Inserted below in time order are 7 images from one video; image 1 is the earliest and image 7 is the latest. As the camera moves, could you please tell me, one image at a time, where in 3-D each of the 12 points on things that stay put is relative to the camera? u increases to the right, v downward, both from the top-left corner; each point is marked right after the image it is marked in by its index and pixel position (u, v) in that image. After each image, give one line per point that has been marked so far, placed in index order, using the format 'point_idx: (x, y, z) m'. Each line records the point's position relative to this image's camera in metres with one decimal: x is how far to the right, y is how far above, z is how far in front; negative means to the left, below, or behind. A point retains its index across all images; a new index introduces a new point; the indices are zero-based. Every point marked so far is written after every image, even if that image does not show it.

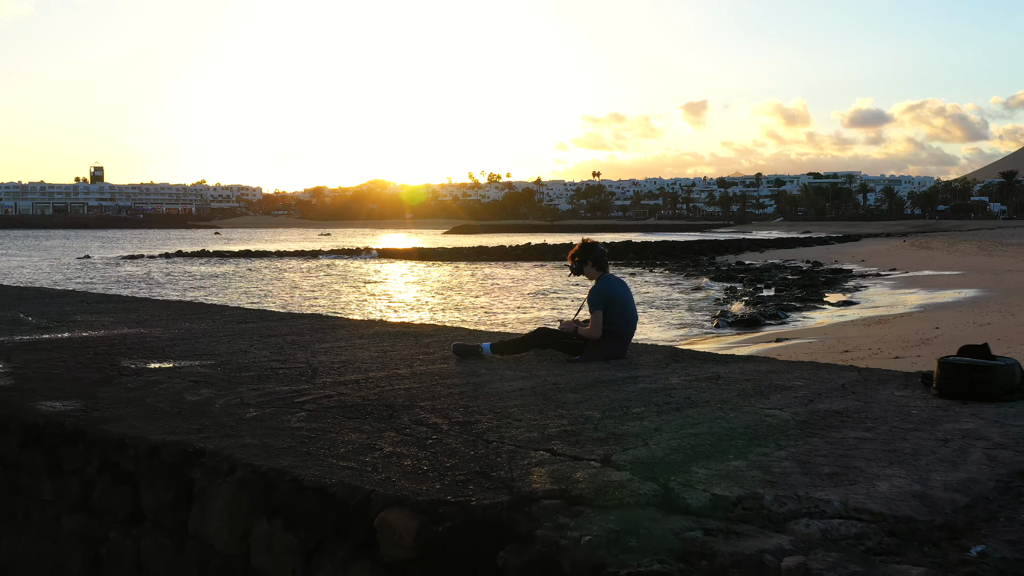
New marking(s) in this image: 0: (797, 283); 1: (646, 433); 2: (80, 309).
0: (+6.8, +0.1, +18.5) m
1: (+0.3, -0.3, +1.7) m
2: (-2.1, -0.1, +3.9) m
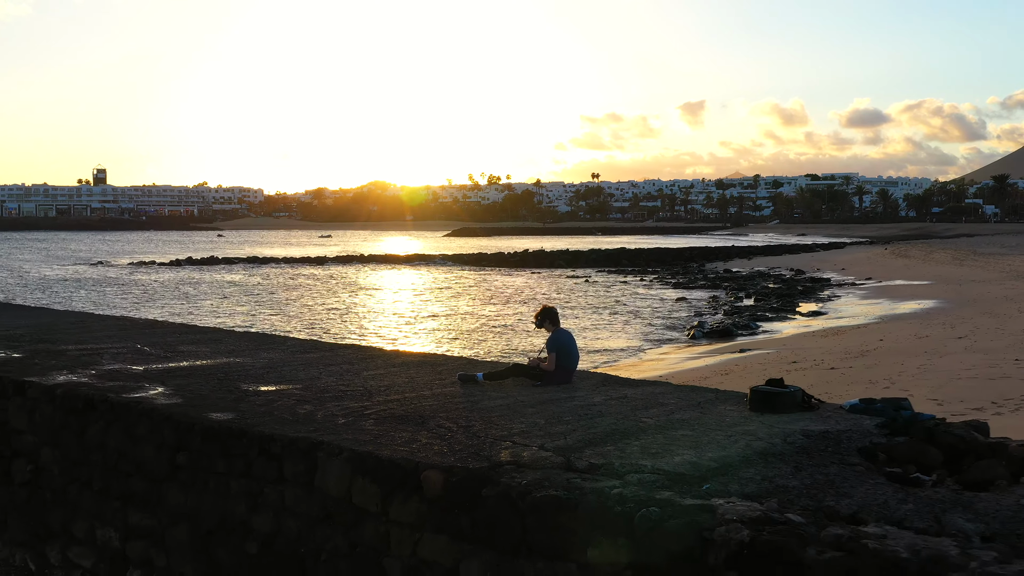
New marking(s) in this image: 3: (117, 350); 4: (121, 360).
0: (+6.7, -0.1, +19.8) m
1: (+0.2, -0.6, +3.0) m
2: (-2.2, -0.4, +5.2) m
3: (-2.5, -0.4, +4.8) m
4: (-2.3, -0.4, +4.5) m
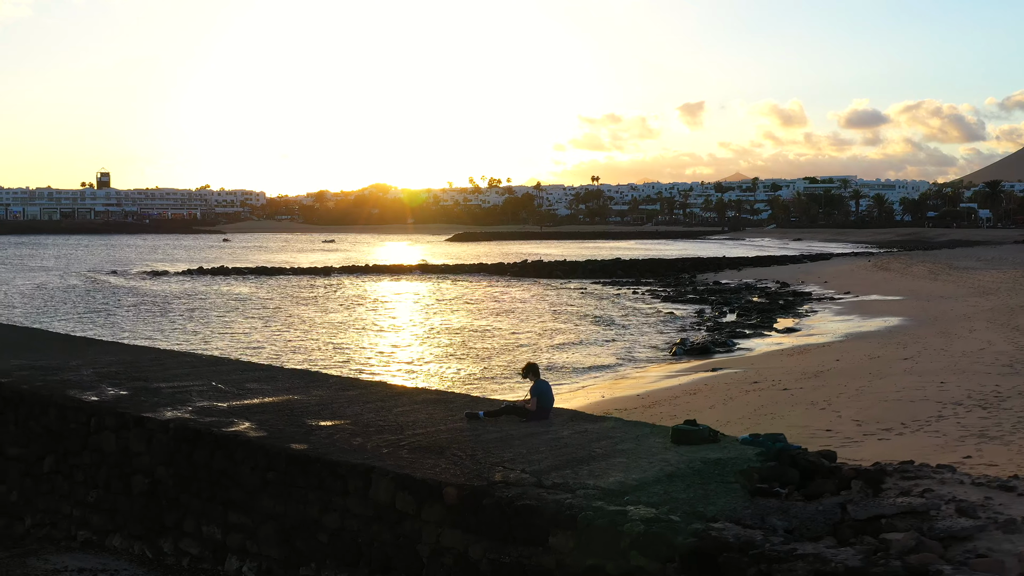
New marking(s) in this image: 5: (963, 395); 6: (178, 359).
0: (+6.7, -0.6, +21.1) m
1: (+0.2, -1.0, +4.3) m
2: (-2.2, -0.8, +6.5) m
3: (-2.5, -0.8, +6.2) m
4: (-2.3, -0.8, +5.8) m
5: (+5.1, -1.2, +8.7) m
6: (-3.2, -0.7, +7.4) m
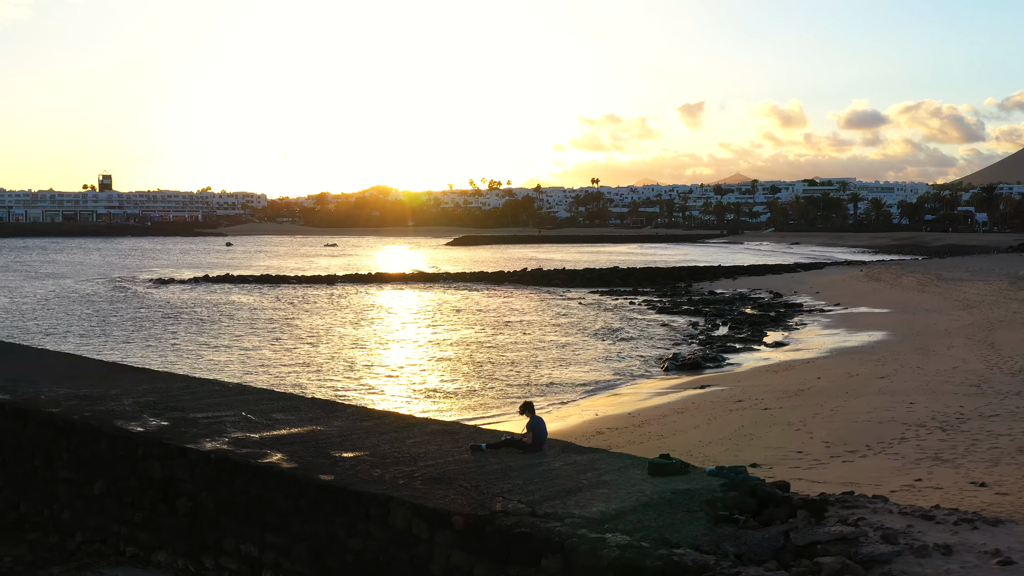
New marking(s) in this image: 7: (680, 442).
0: (+6.7, -0.9, +21.9) m
1: (+0.2, -1.3, +5.1) m
2: (-2.3, -1.1, +7.3) m
3: (-2.5, -1.2, +6.9) m
4: (-2.3, -1.2, +6.6) m
5: (+5.1, -1.6, +9.4) m
6: (-3.2, -1.1, +8.1) m
7: (+2.0, -1.8, +9.1) m
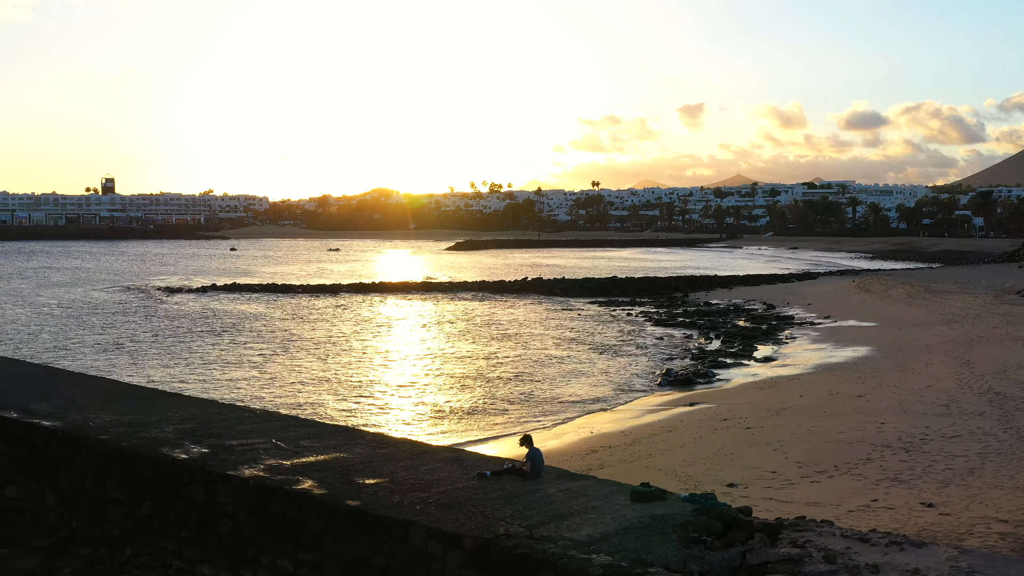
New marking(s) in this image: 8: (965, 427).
0: (+6.7, -1.4, +22.7) m
1: (+0.2, -1.7, +5.9) m
2: (-2.2, -1.5, +8.1) m
3: (-2.5, -1.6, +7.7) m
4: (-2.3, -1.6, +7.4) m
5: (+5.1, -2.0, +10.3) m
6: (-3.2, -1.5, +9.0) m
7: (+2.0, -2.2, +9.9) m
8: (+6.2, -1.9, +10.6) m
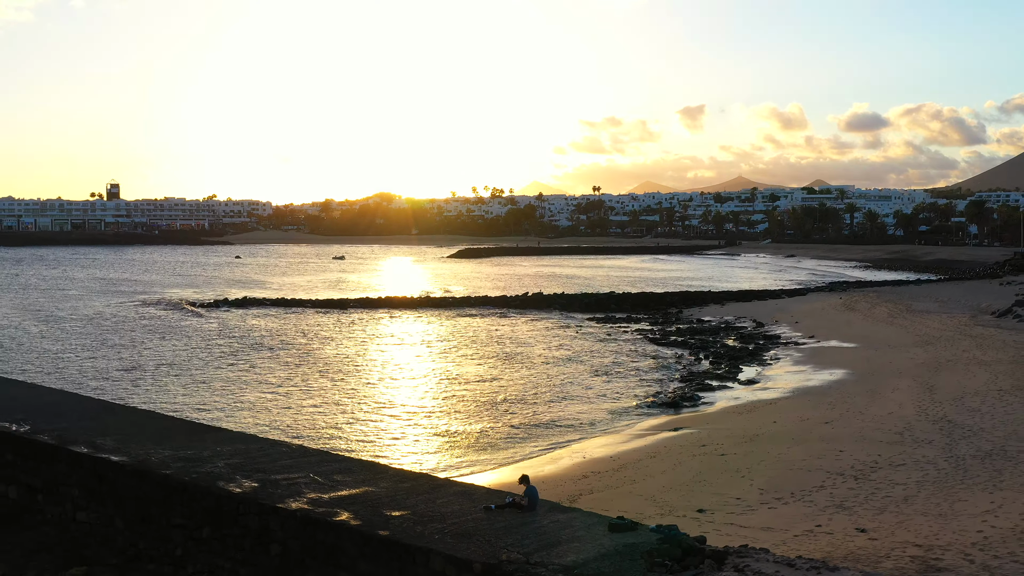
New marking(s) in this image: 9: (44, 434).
0: (+6.8, -2.1, +24.1) m
1: (+0.2, -2.4, +7.4) m
2: (-2.2, -2.2, +9.6) m
3: (-2.5, -2.3, +9.2) m
4: (-2.3, -2.3, +8.9) m
5: (+5.1, -2.7, +11.7) m
6: (-3.2, -2.2, +10.4) m
7: (+2.0, -2.9, +11.4) m
8: (+6.2, -2.6, +12.0) m
9: (-6.5, -2.0, +10.8) m
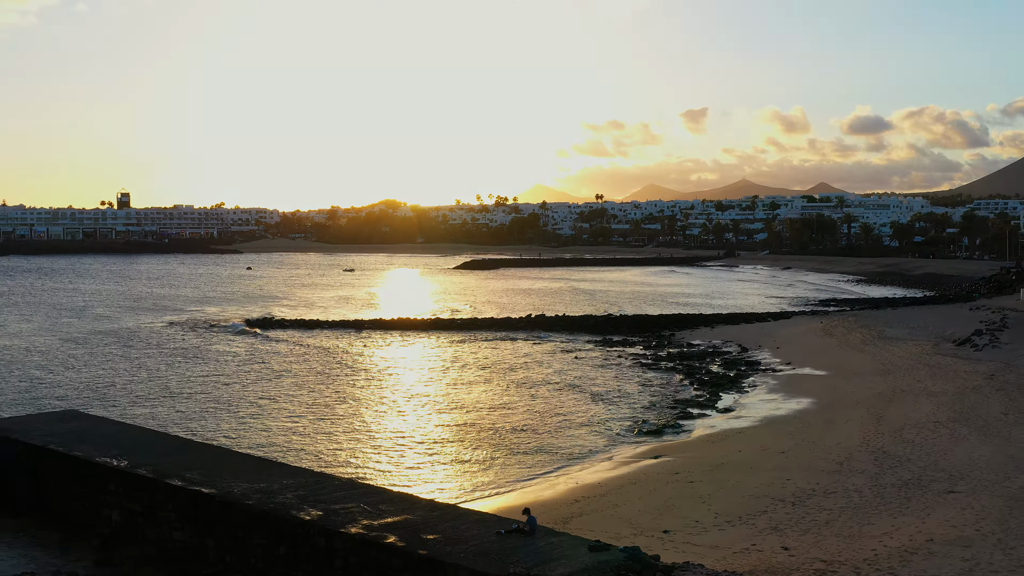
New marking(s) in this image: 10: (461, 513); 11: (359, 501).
0: (+6.9, -3.2, +26.8) m
1: (+0.2, -3.5, +10.1) m
2: (-2.2, -3.4, +12.3) m
3: (-2.4, -3.4, +11.9) m
4: (-2.2, -3.4, +11.6) m
5: (+5.2, -3.8, +14.4) m
6: (-3.1, -3.3, +13.1) m
7: (+2.1, -4.0, +14.1) m
8: (+6.3, -3.7, +14.7) m
9: (-6.4, -3.2, +13.5) m
10: (-0.8, -3.4, +11.8) m
11: (-2.4, -3.4, +12.2) m
